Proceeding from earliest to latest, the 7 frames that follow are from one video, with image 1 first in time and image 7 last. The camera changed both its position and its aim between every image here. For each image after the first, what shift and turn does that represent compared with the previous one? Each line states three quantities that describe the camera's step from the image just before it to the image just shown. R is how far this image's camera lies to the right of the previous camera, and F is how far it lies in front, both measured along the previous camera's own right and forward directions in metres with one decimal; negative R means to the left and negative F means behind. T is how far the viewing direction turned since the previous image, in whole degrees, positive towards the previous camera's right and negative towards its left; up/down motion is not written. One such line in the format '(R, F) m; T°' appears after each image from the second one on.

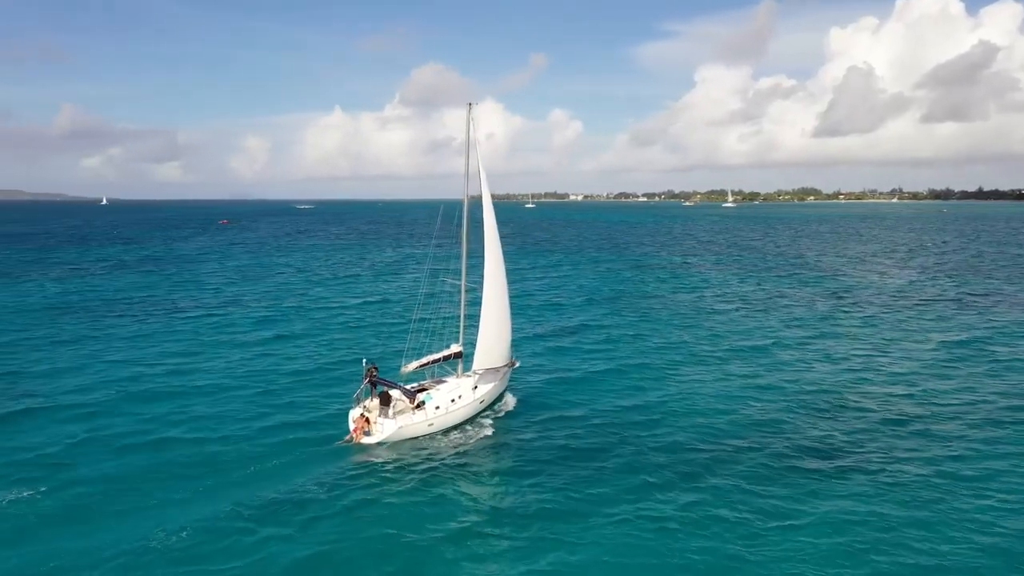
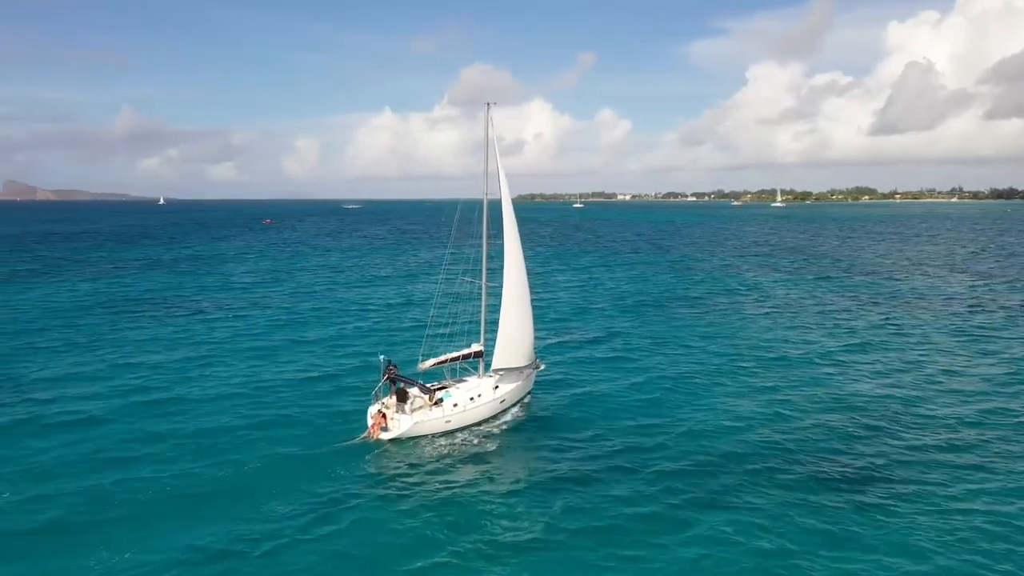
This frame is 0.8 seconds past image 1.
(+1.7, +1.9) m; -3°
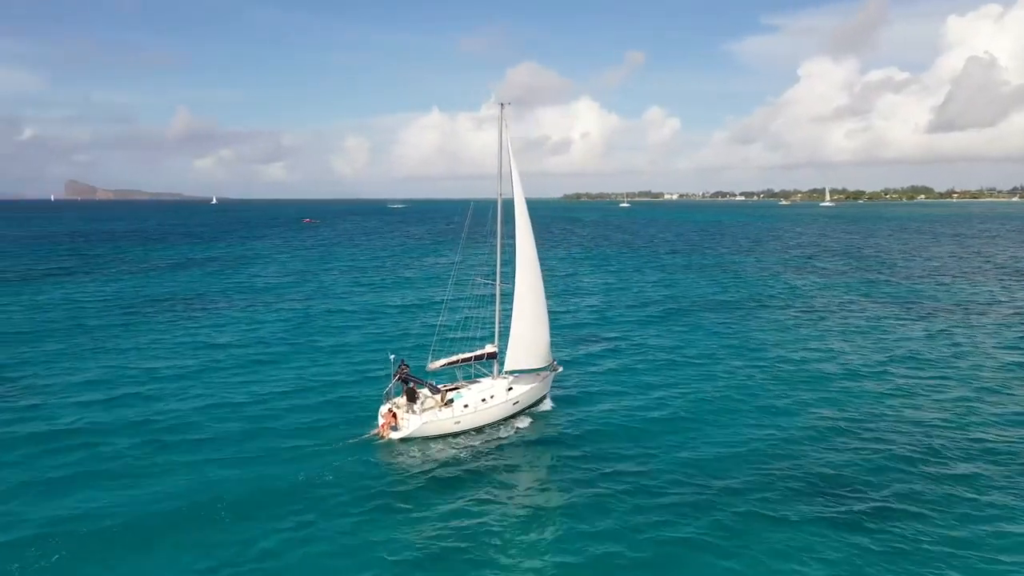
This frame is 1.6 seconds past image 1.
(+1.9, +1.9) m; -3°
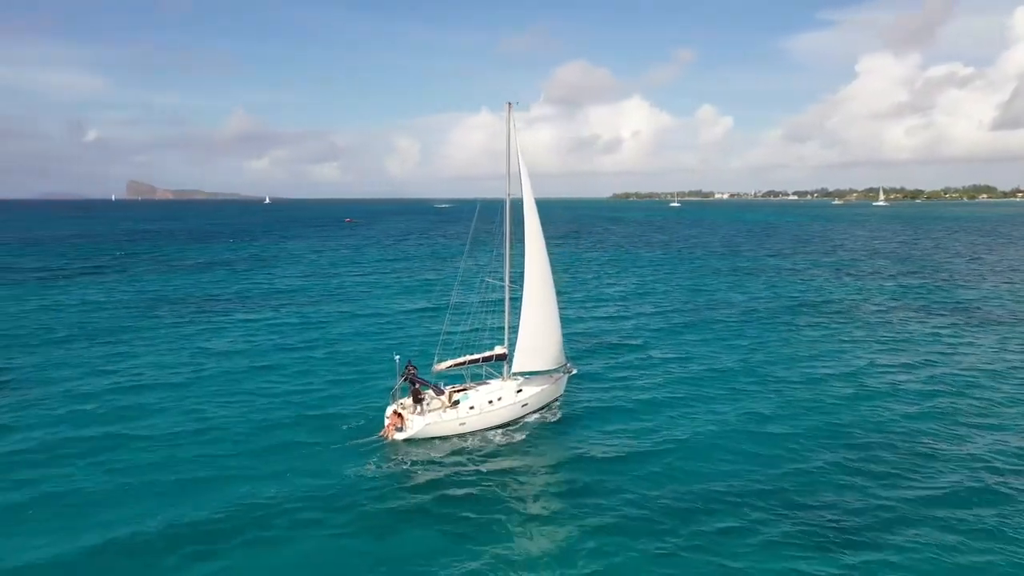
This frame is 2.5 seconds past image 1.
(+2.4, +1.9) m; -3°
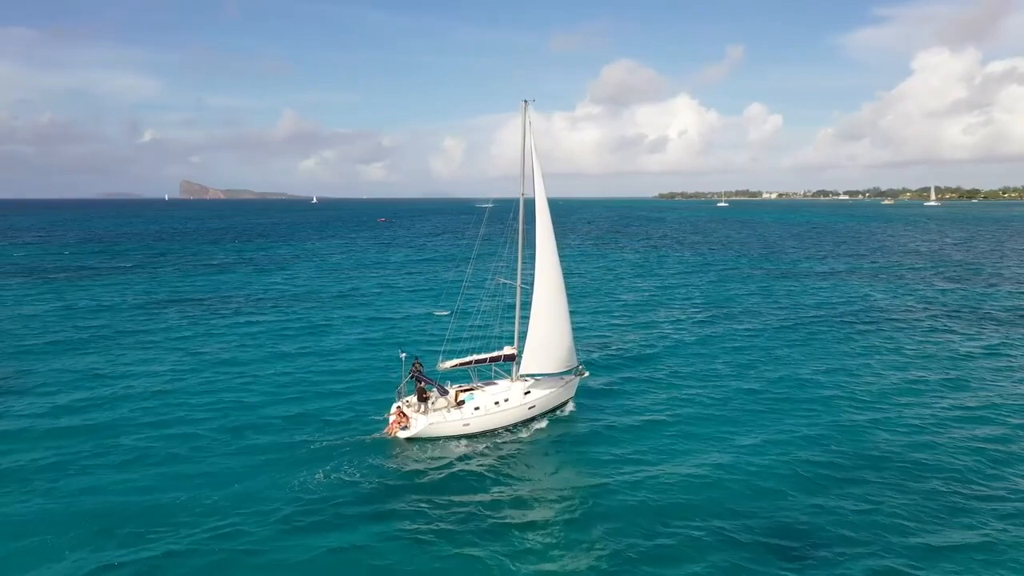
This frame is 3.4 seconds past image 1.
(+2.2, +1.6) m; -3°
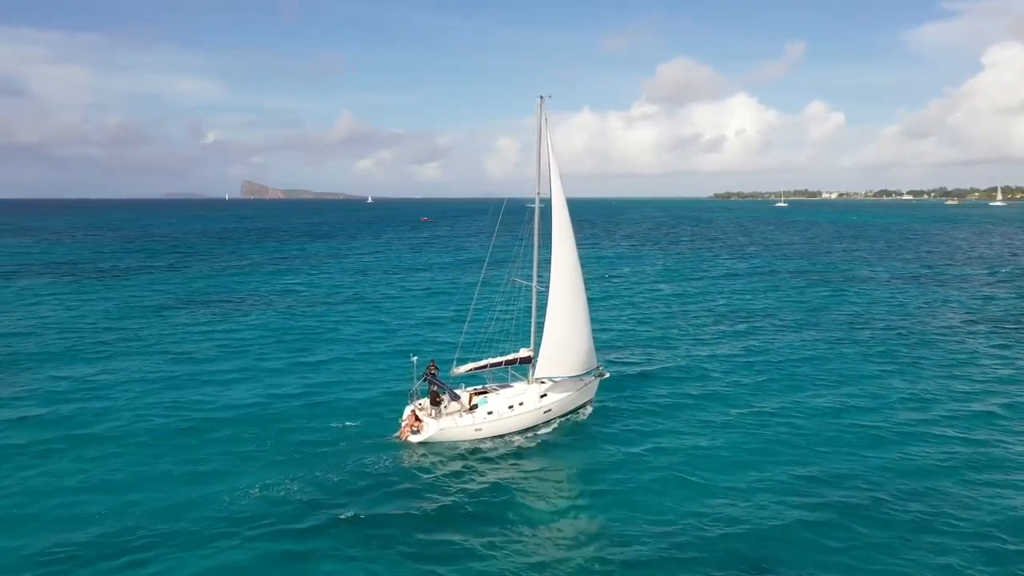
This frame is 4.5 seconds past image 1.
(+2.4, +1.9) m; -4°
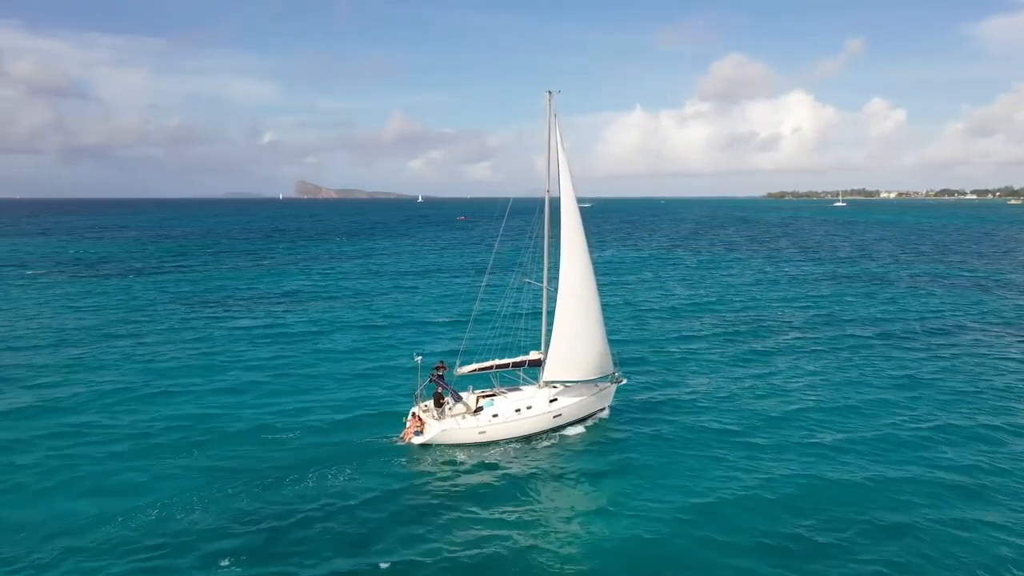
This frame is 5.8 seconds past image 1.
(+2.5, +2.5) m; -4°
